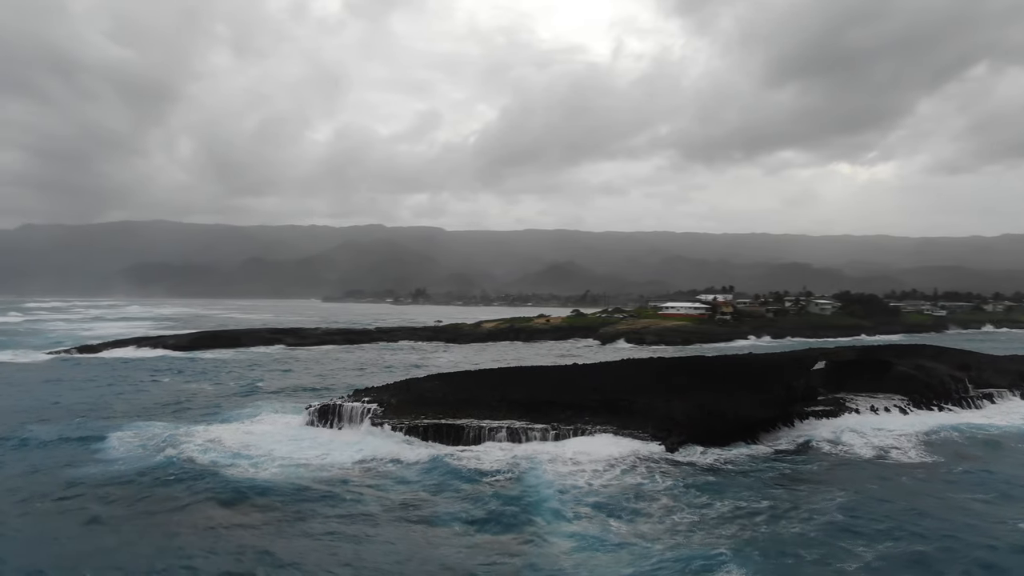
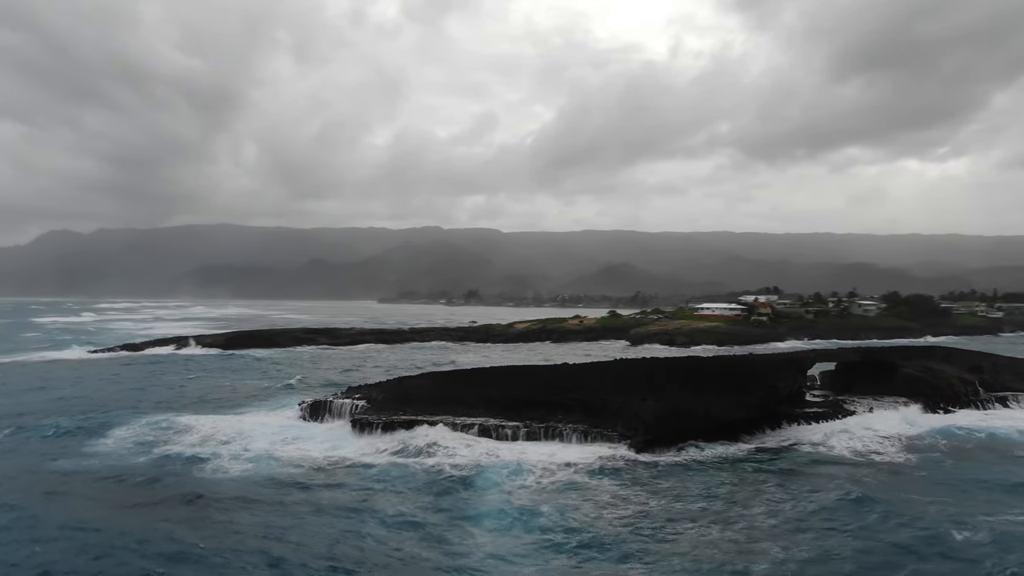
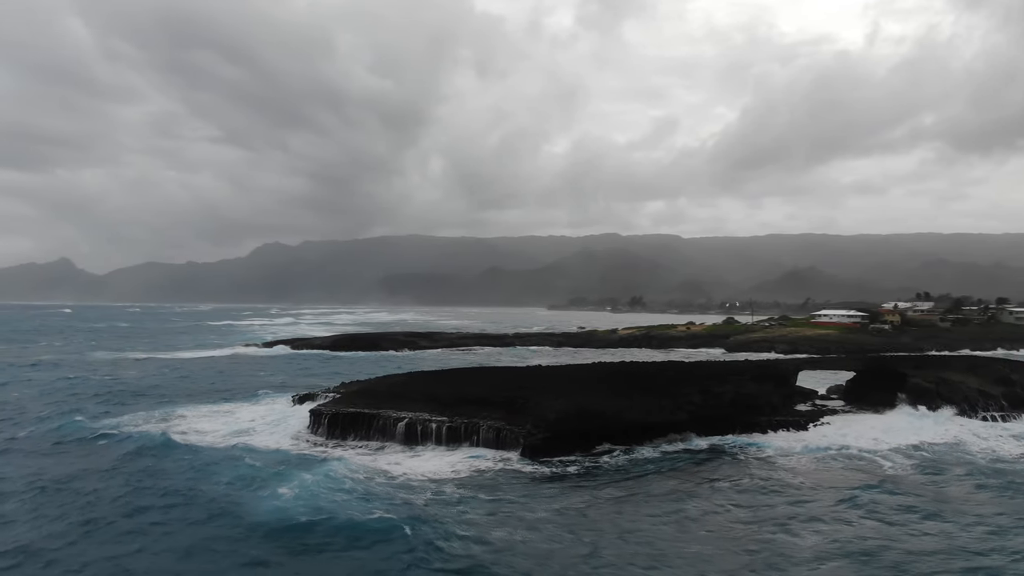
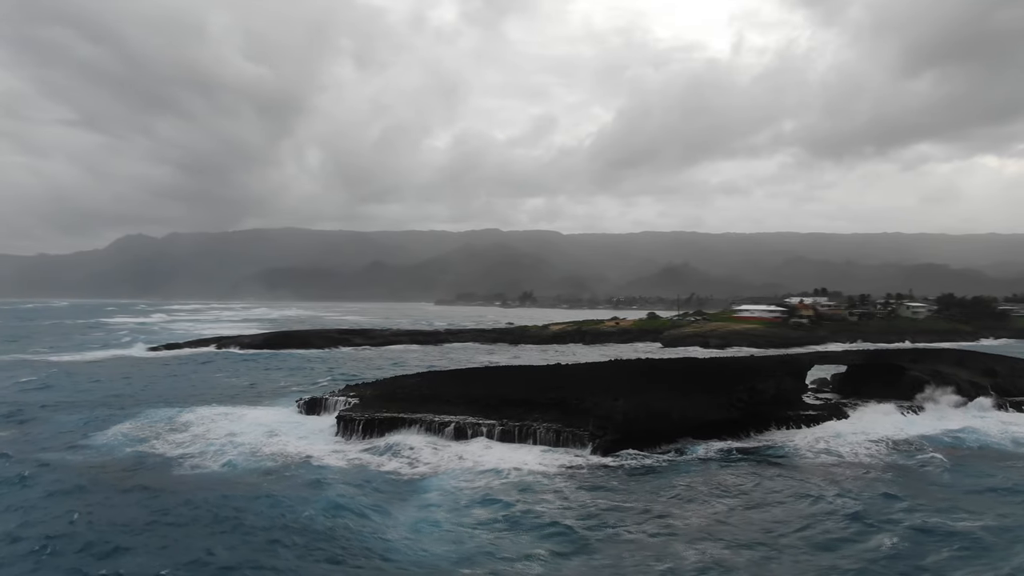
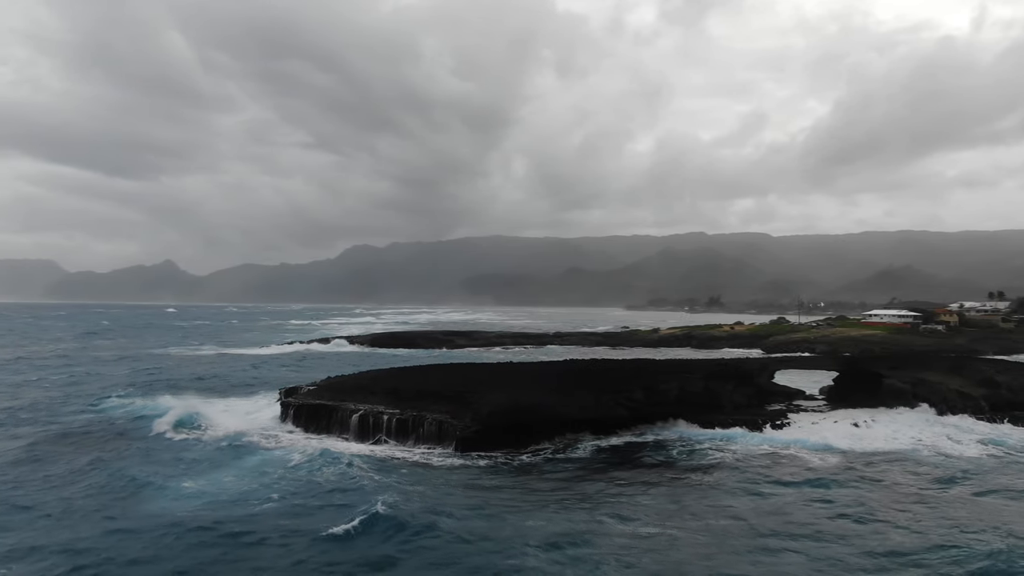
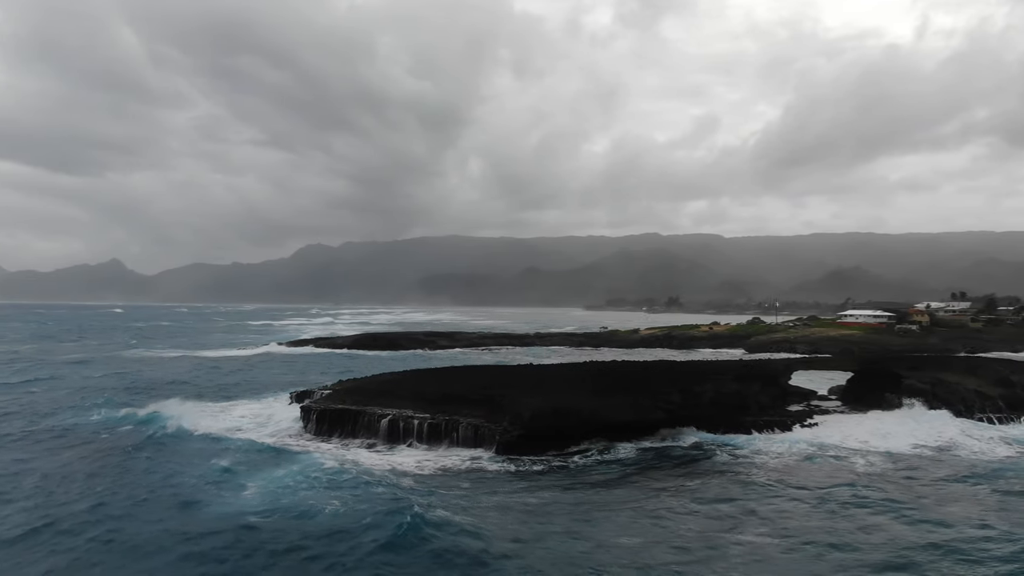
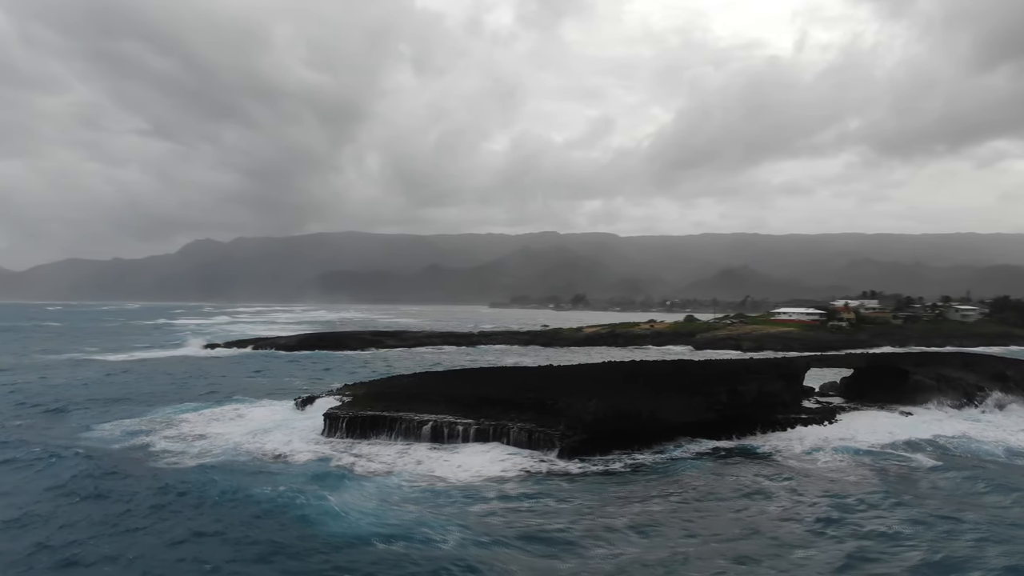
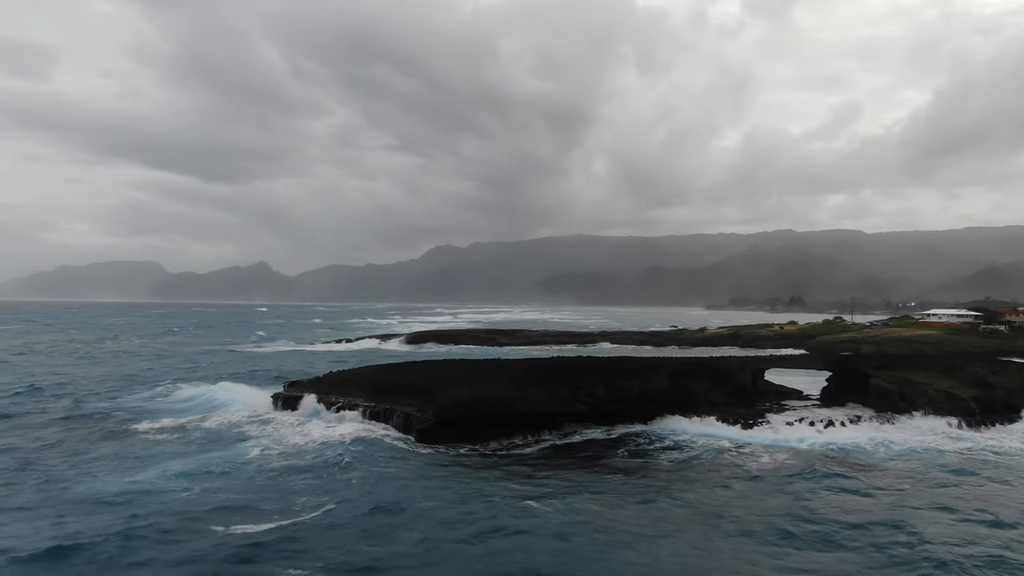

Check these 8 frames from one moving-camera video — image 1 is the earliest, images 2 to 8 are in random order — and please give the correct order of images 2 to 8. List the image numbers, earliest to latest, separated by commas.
2, 4, 7, 3, 6, 5, 8
